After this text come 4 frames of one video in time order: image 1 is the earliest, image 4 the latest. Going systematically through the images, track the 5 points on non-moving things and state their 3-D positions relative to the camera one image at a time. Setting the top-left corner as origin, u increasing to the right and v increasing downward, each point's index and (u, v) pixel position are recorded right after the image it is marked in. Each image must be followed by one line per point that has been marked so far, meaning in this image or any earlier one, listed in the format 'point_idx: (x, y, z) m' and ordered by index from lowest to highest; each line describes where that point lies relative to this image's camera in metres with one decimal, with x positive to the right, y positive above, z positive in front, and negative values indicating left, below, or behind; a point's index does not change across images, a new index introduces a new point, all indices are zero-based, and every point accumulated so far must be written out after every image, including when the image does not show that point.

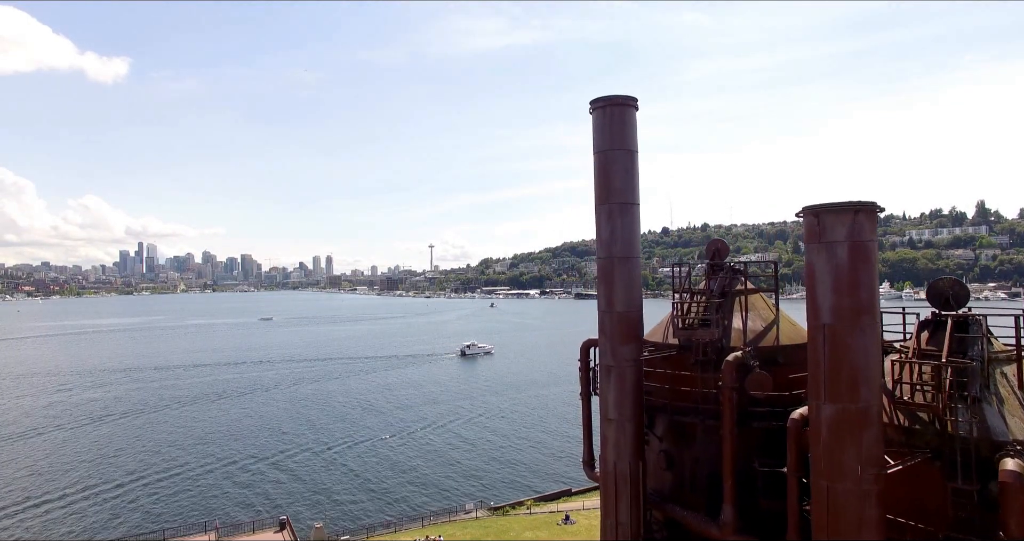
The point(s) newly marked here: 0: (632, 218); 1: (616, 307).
0: (+1.7, +0.7, +8.2) m
1: (+1.4, -0.5, +8.1) m
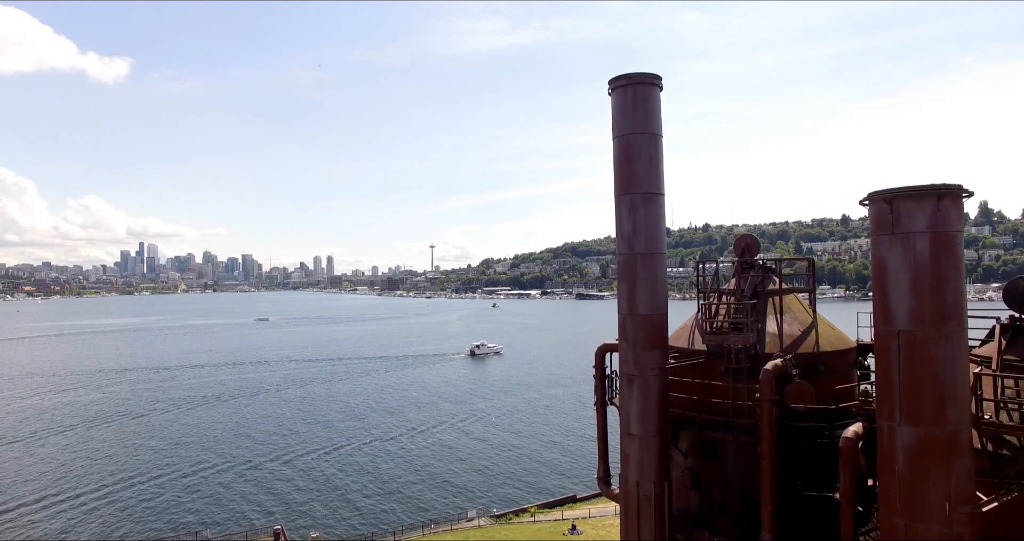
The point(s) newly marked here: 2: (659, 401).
0: (+1.8, +0.8, +7.3) m
1: (+1.6, -0.5, +7.3) m
2: (+1.8, -1.6, +7.3) m
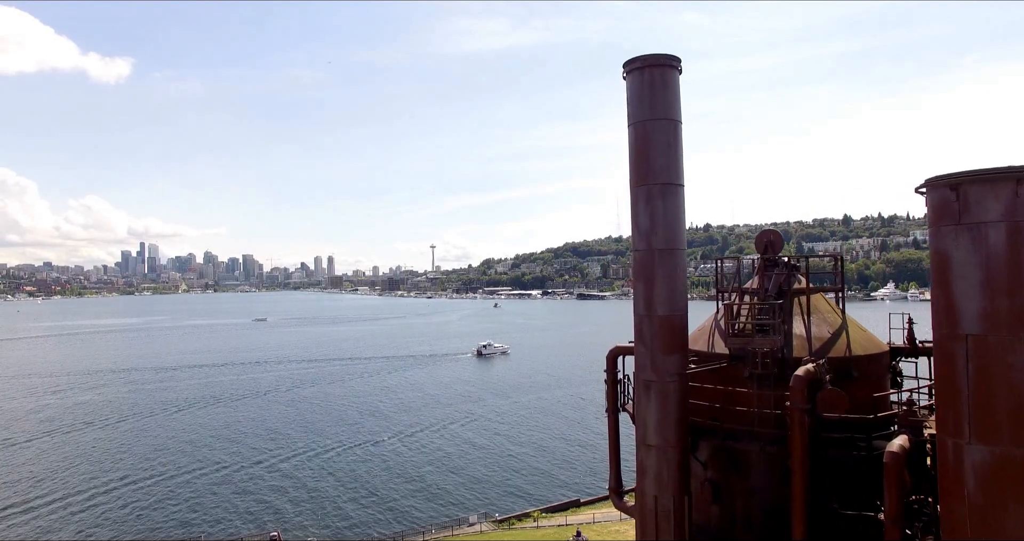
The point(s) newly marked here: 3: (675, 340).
0: (+1.9, +0.8, +6.8) m
1: (+1.6, -0.4, +6.7) m
2: (+1.9, -1.6, +6.8) m
3: (+1.9, -0.8, +6.7) m
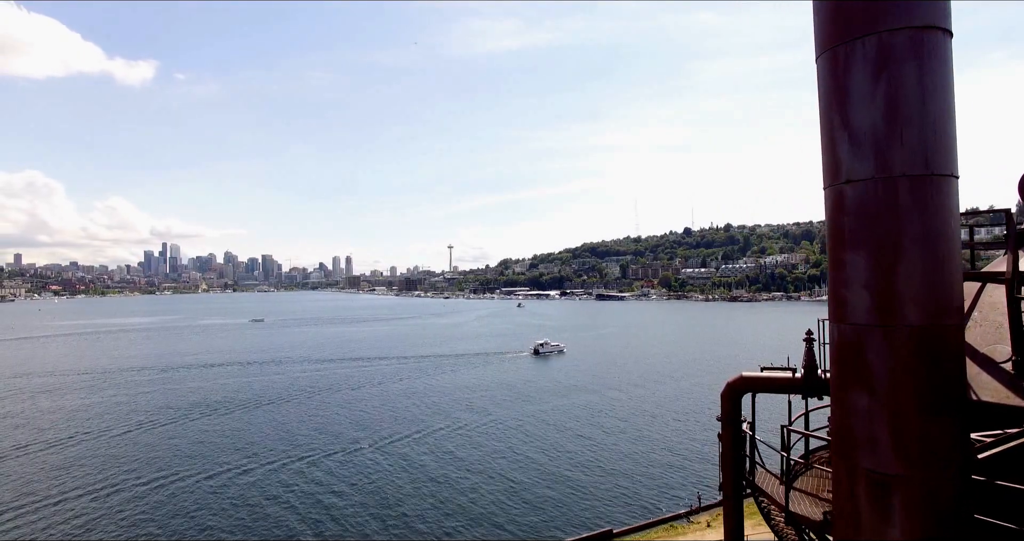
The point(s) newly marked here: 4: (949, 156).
0: (+2.2, +1.0, +3.0) m
1: (+1.9, -0.2, +2.9) m
2: (+2.2, -1.3, +3.0) m
3: (+2.1, -0.5, +2.9) m
4: (+2.2, +0.6, +3.0) m
